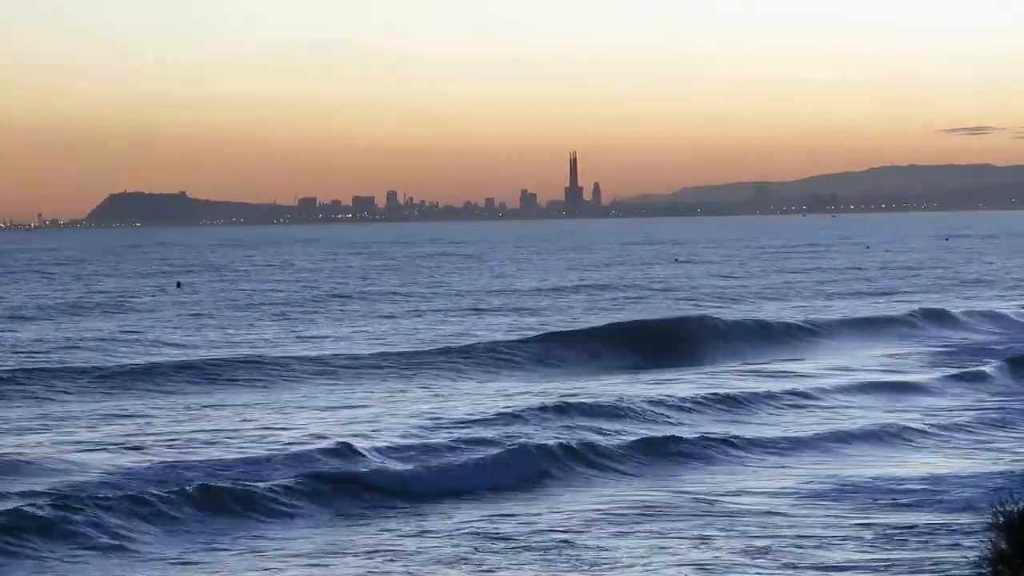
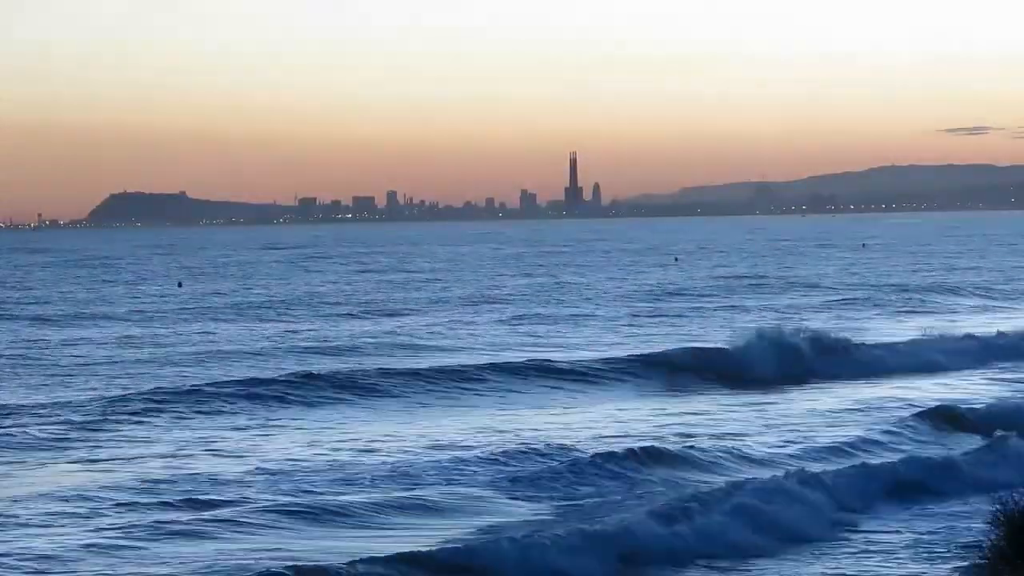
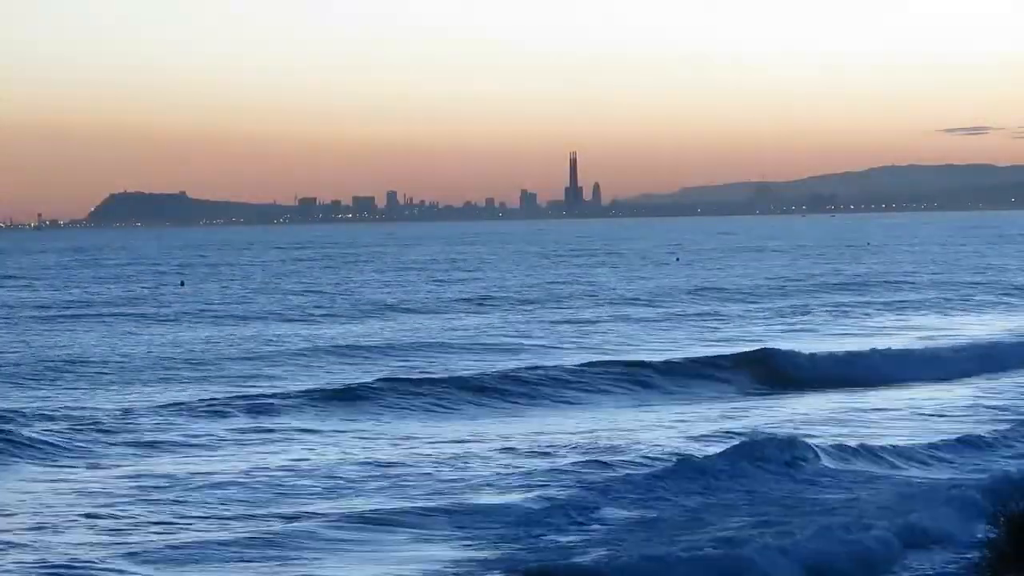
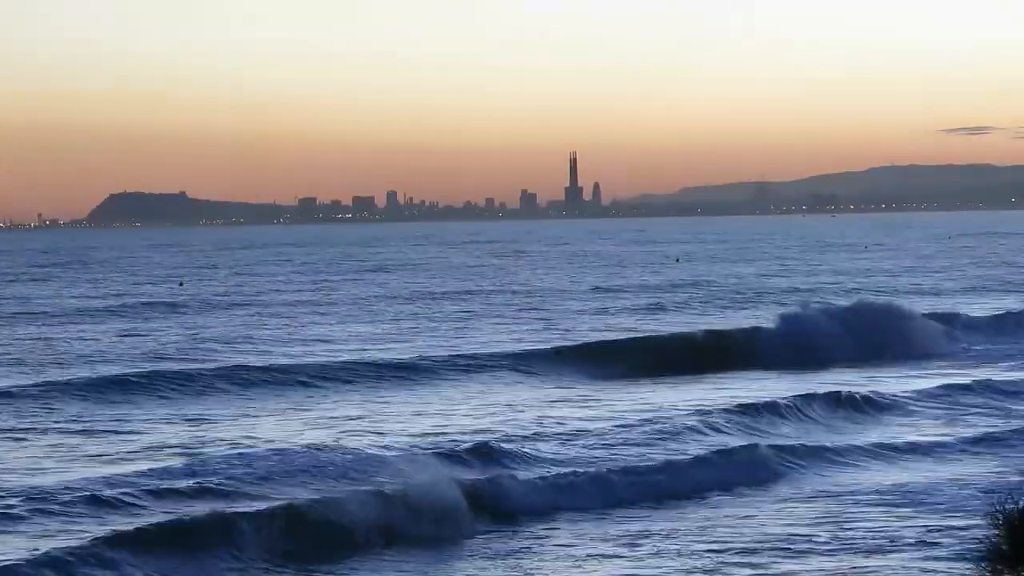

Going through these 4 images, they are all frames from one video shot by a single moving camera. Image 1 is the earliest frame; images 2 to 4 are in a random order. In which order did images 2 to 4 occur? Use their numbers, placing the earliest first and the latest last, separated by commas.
4, 2, 3
